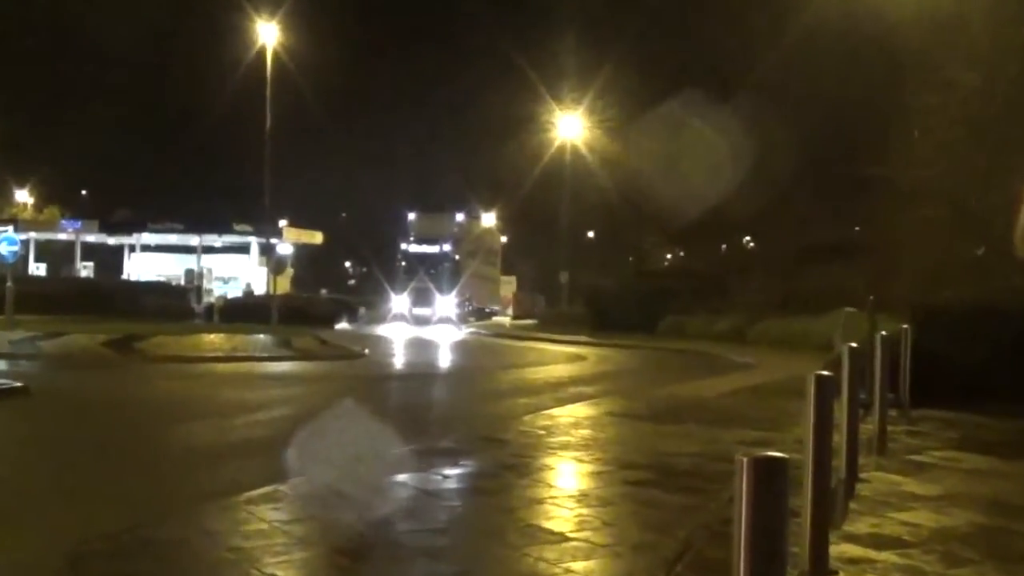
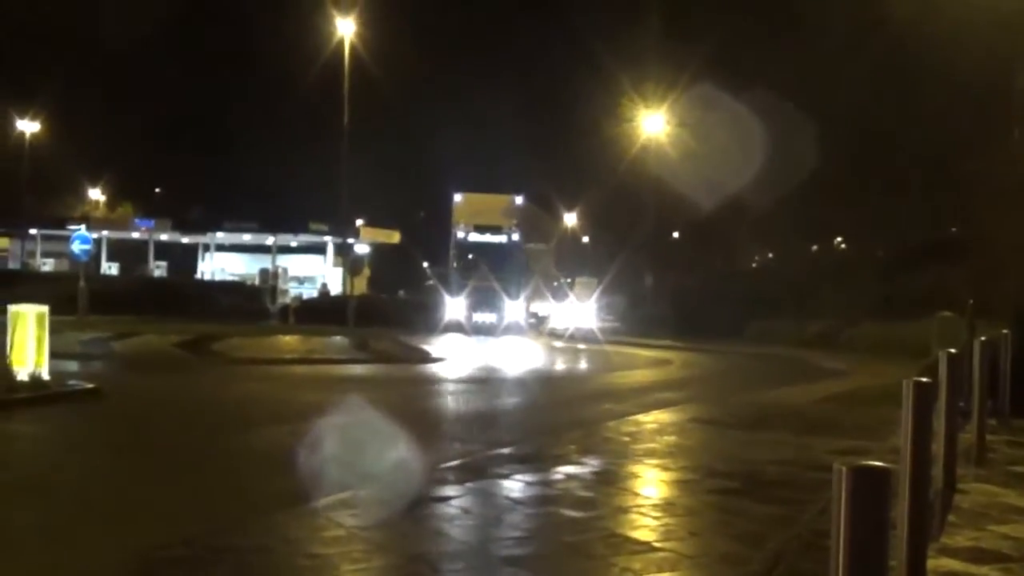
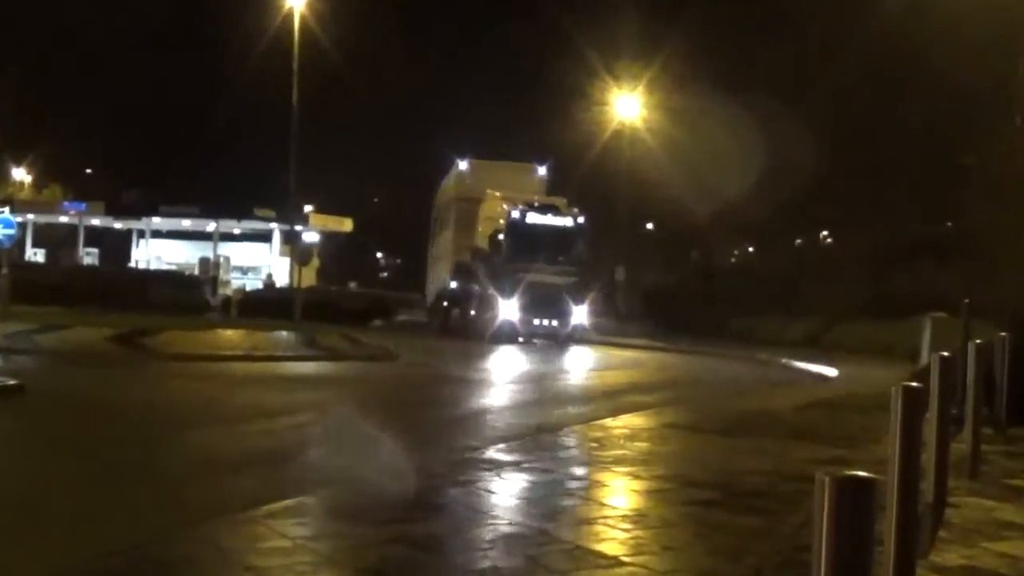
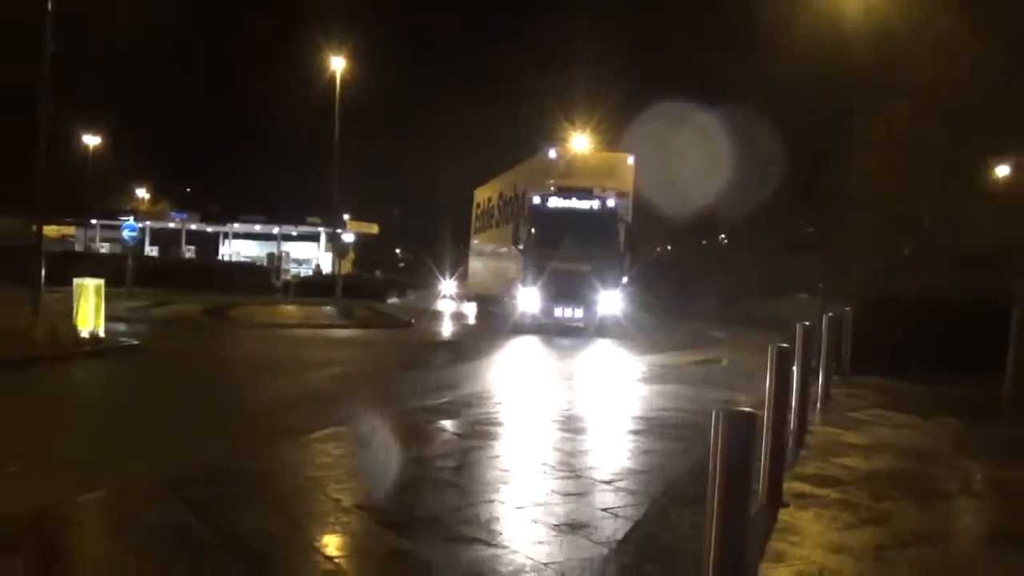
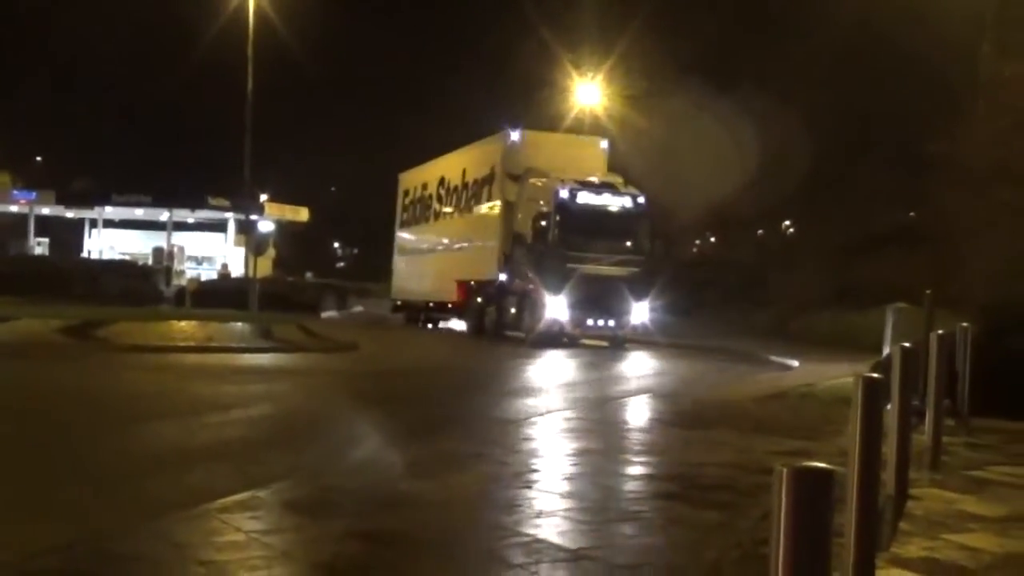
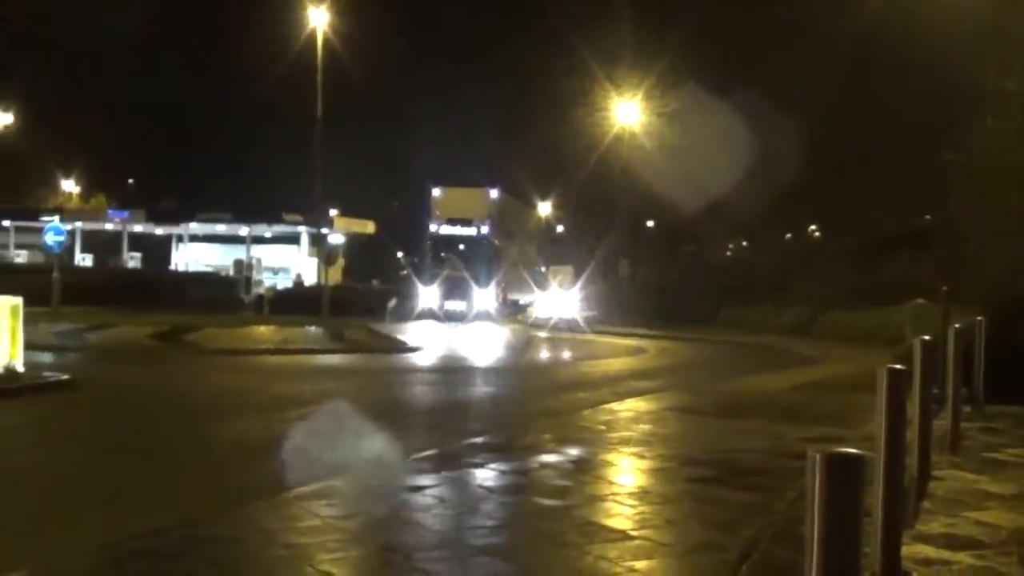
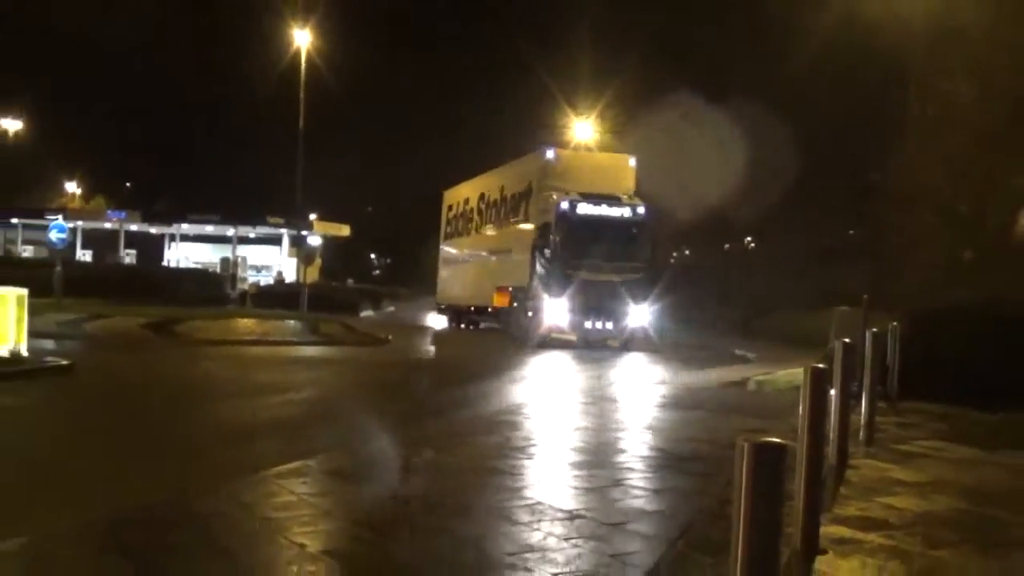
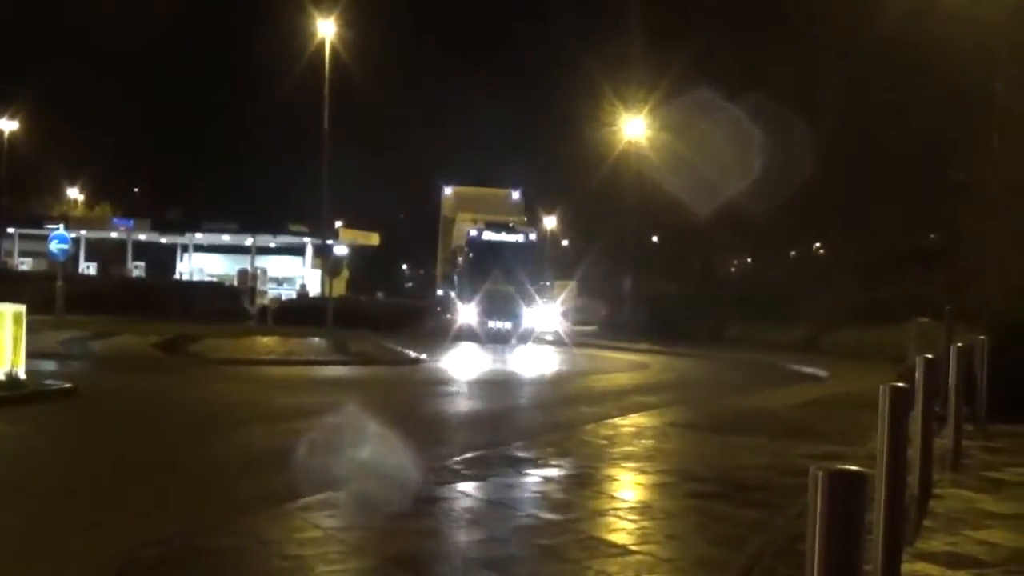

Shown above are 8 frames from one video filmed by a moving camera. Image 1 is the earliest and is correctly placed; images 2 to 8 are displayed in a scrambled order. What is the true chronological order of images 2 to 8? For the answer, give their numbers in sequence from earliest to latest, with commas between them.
6, 2, 8, 3, 5, 7, 4
